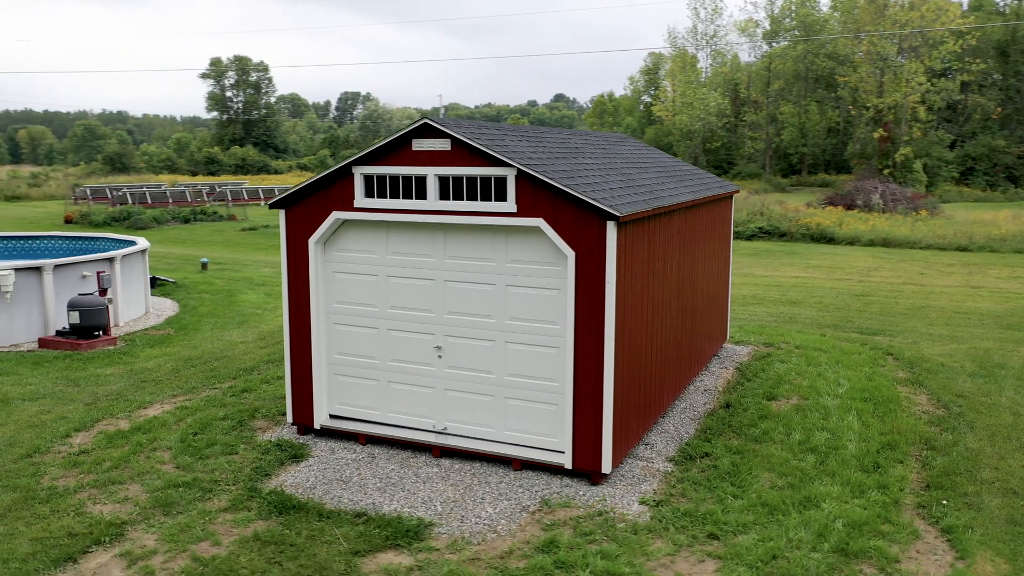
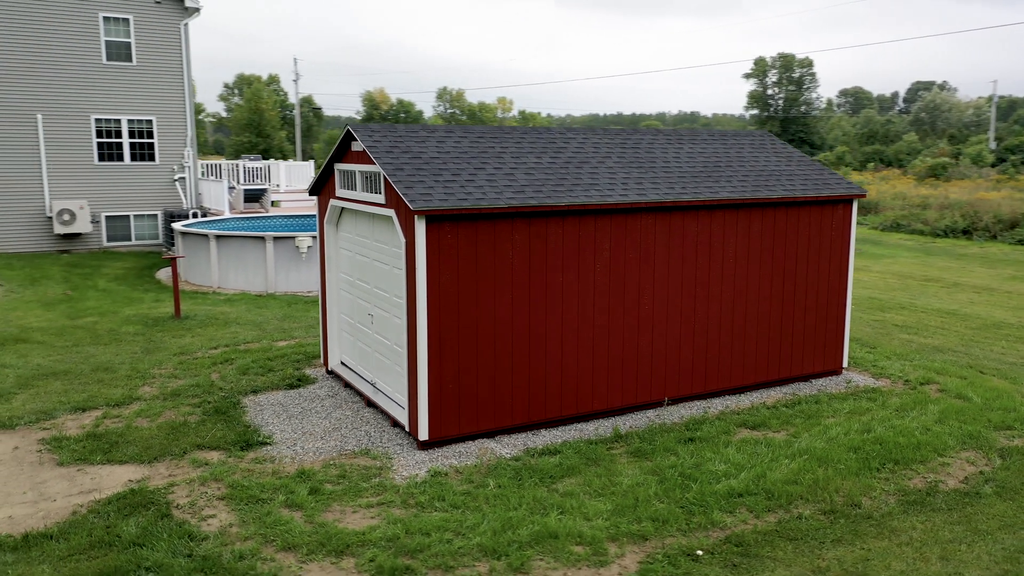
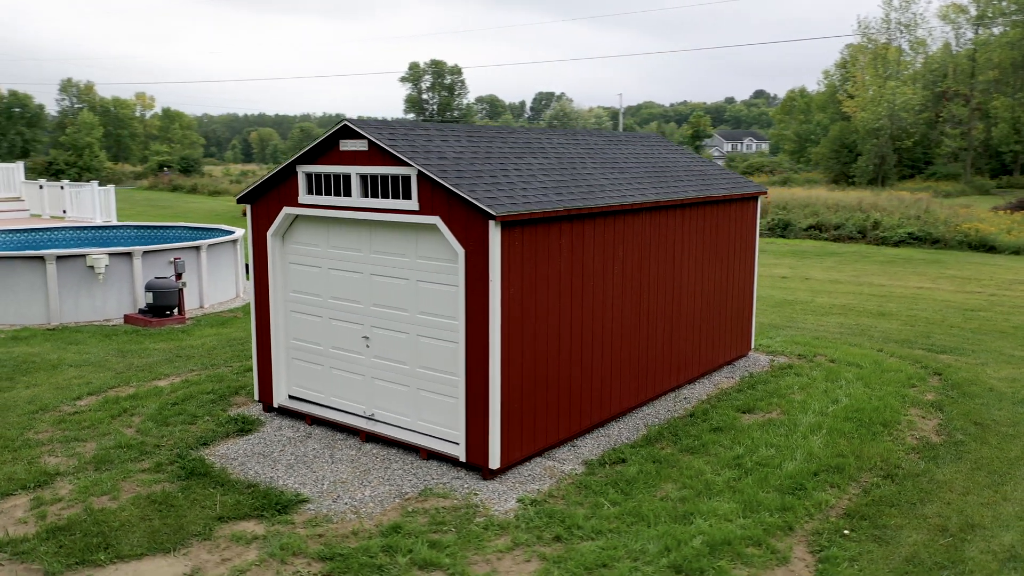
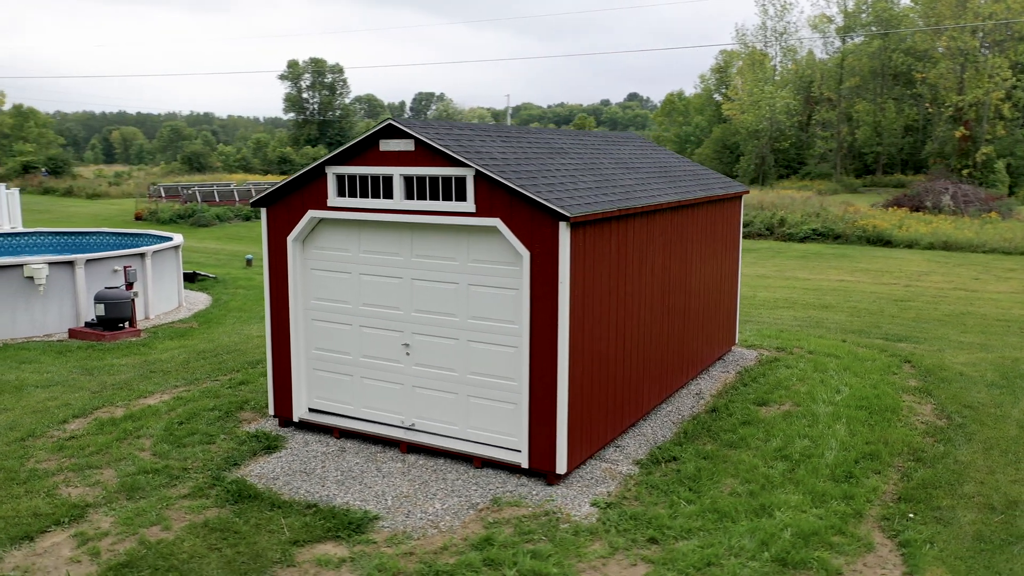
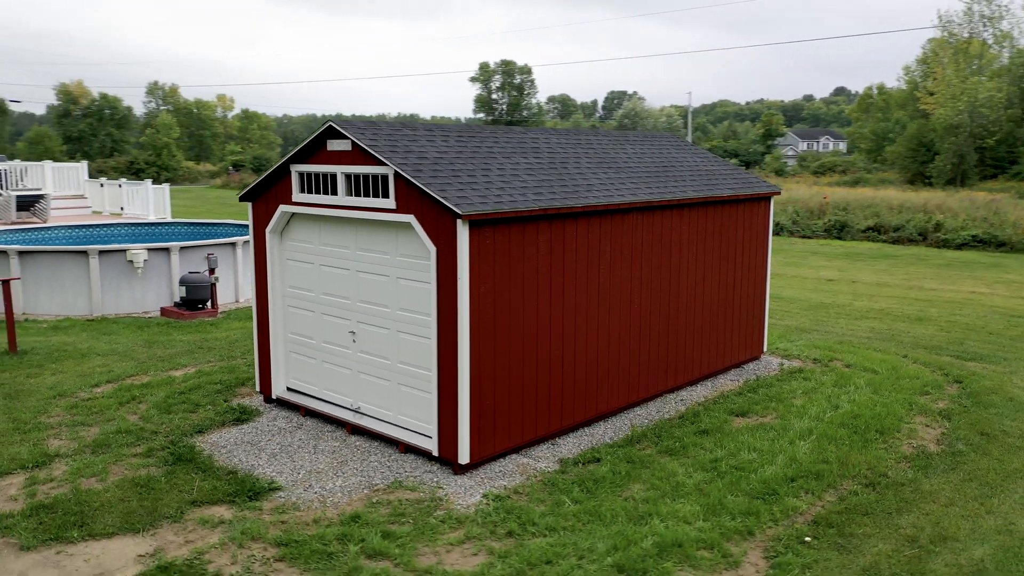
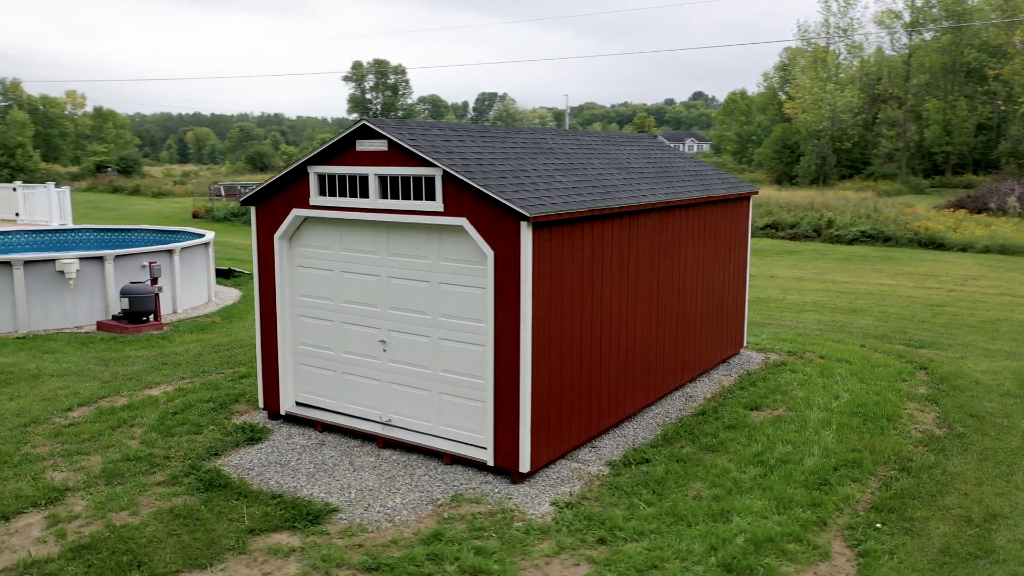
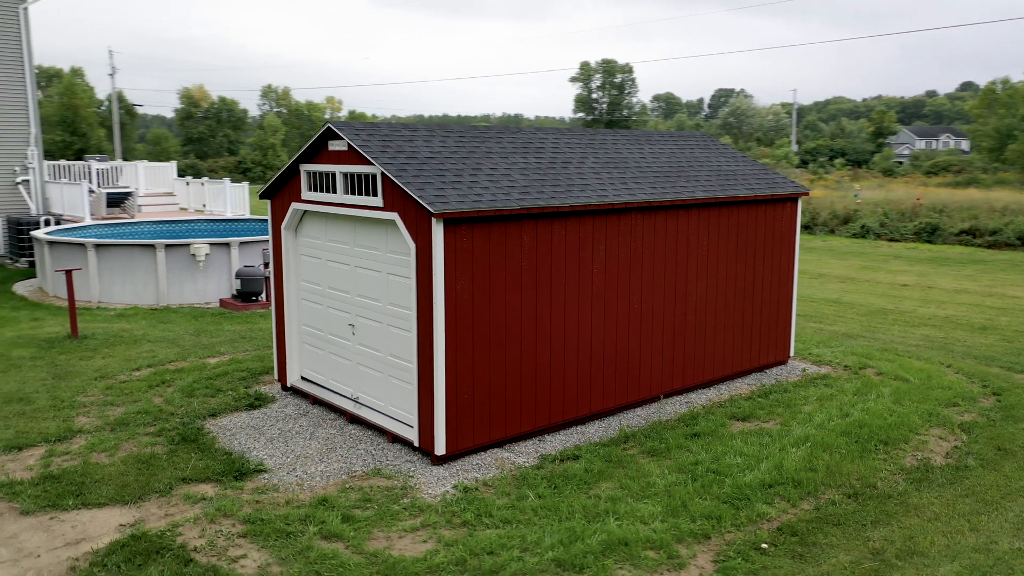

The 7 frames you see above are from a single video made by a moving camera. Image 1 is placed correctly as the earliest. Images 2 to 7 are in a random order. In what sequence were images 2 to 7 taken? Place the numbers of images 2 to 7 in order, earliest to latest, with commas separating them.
4, 6, 3, 5, 7, 2
